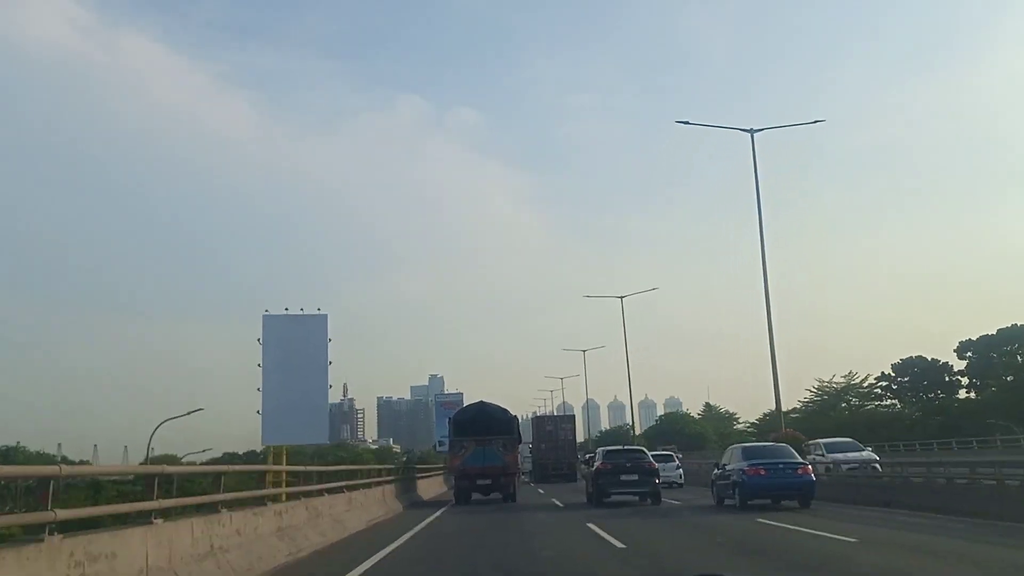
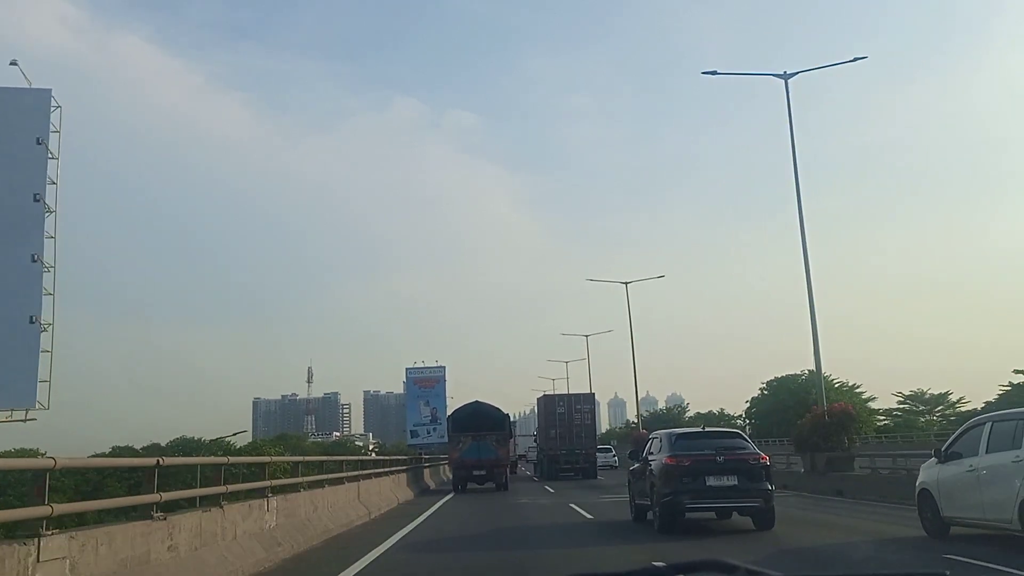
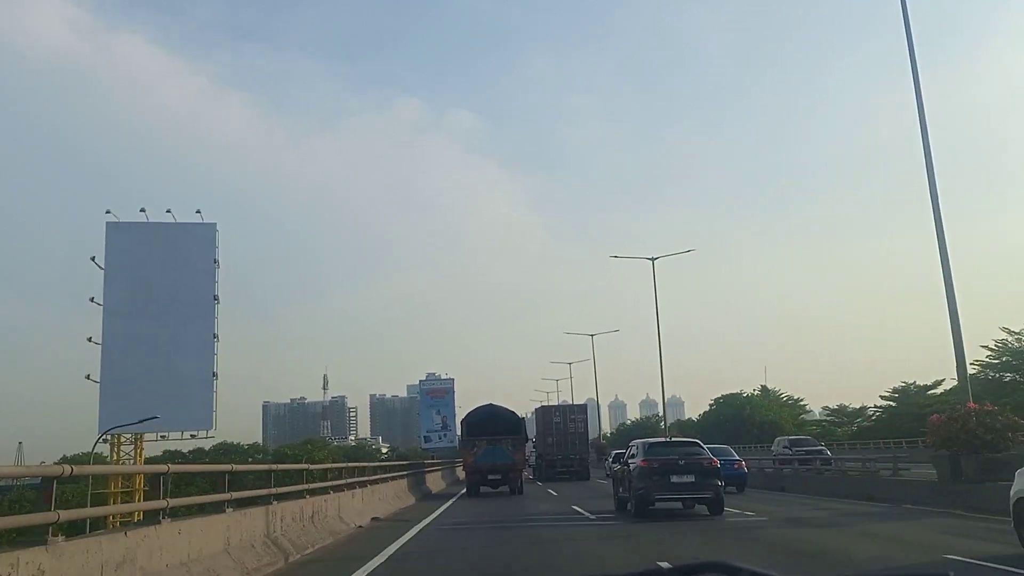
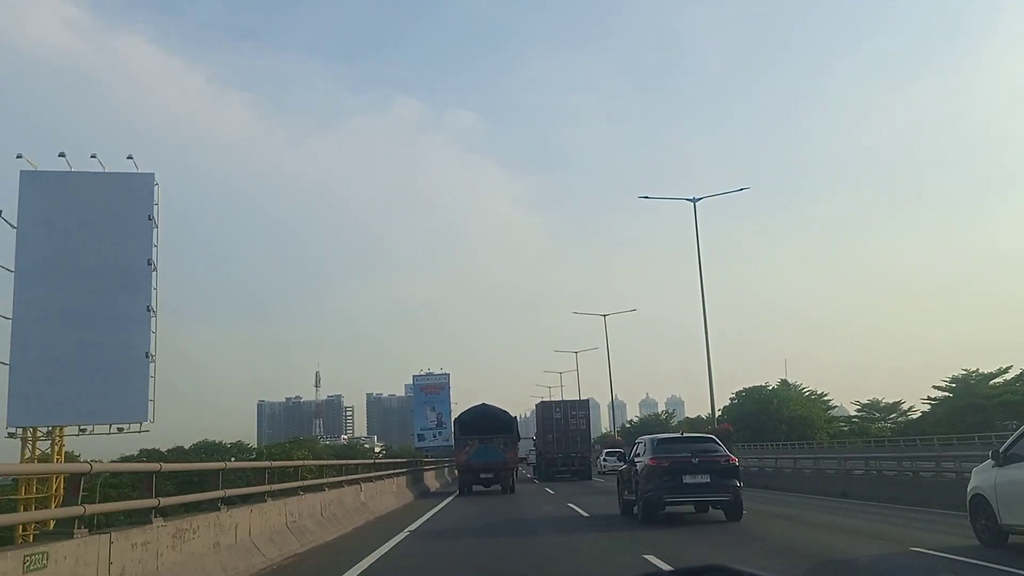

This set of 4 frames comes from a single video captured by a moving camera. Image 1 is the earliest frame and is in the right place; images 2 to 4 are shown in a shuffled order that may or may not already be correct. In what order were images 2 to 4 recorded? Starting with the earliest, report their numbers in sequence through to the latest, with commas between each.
3, 4, 2
